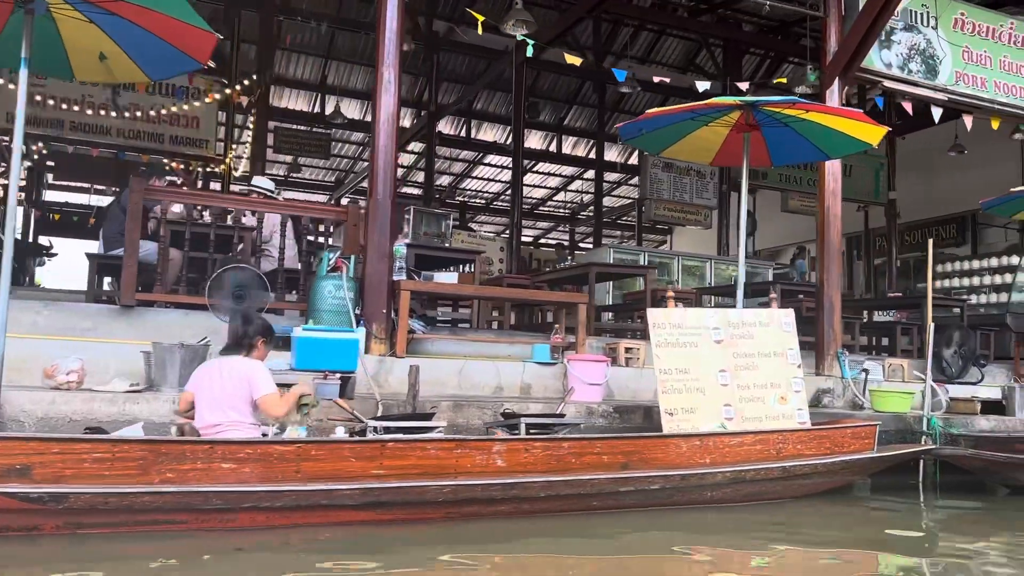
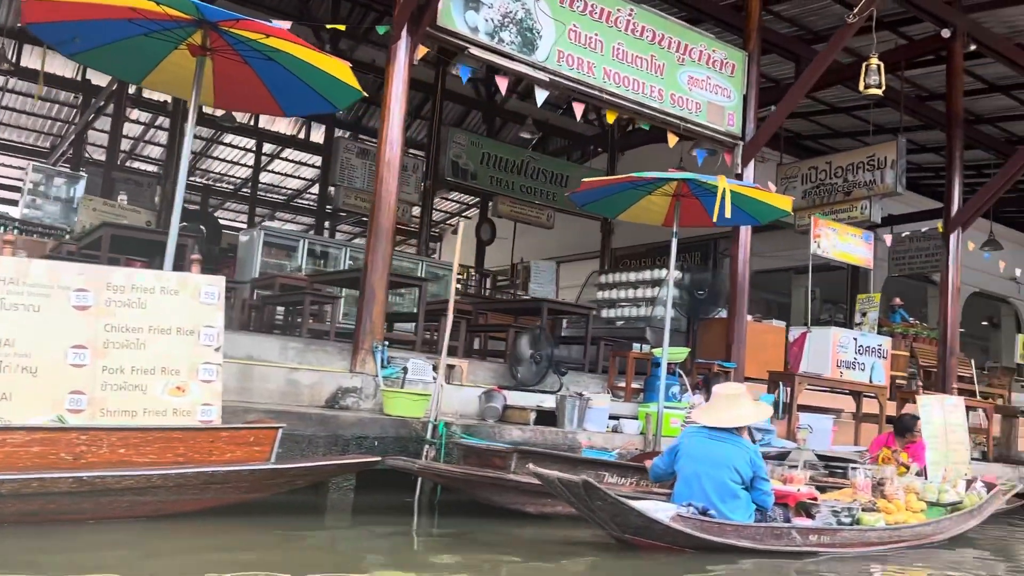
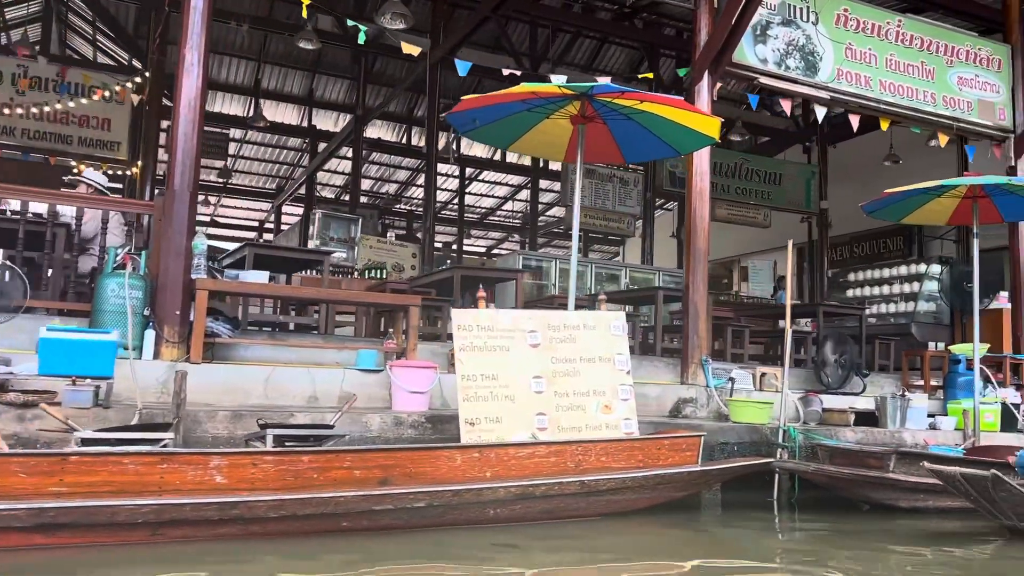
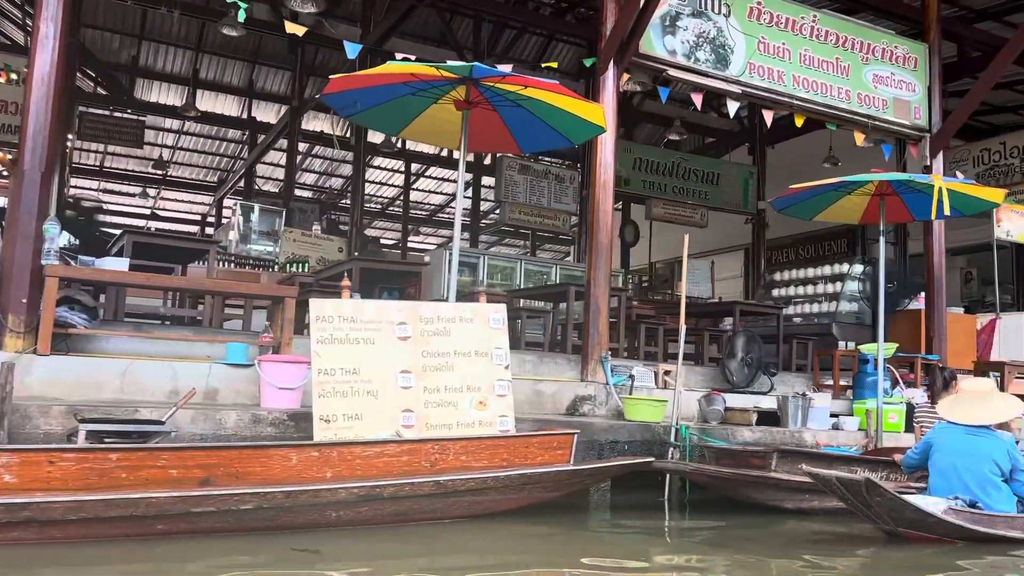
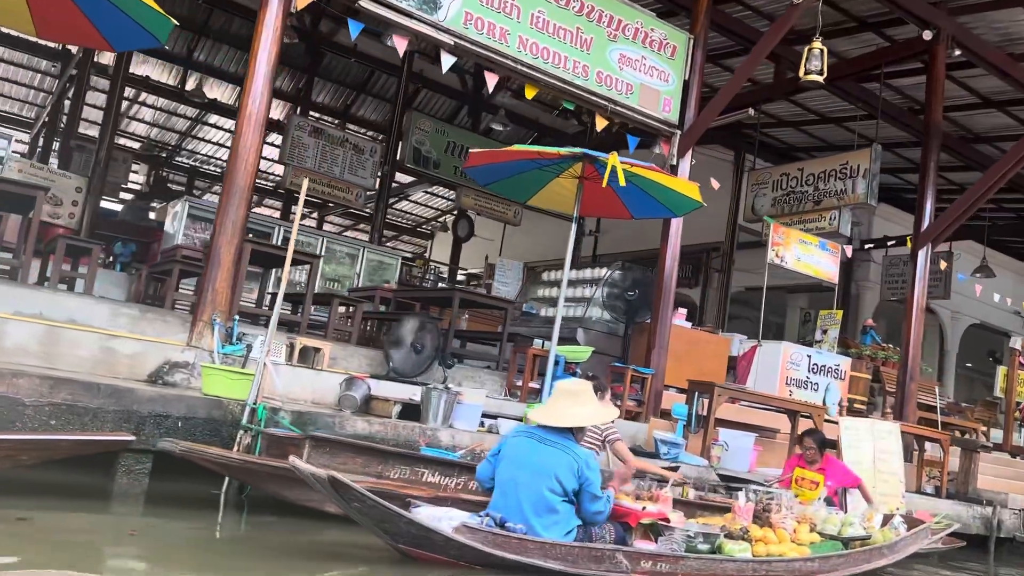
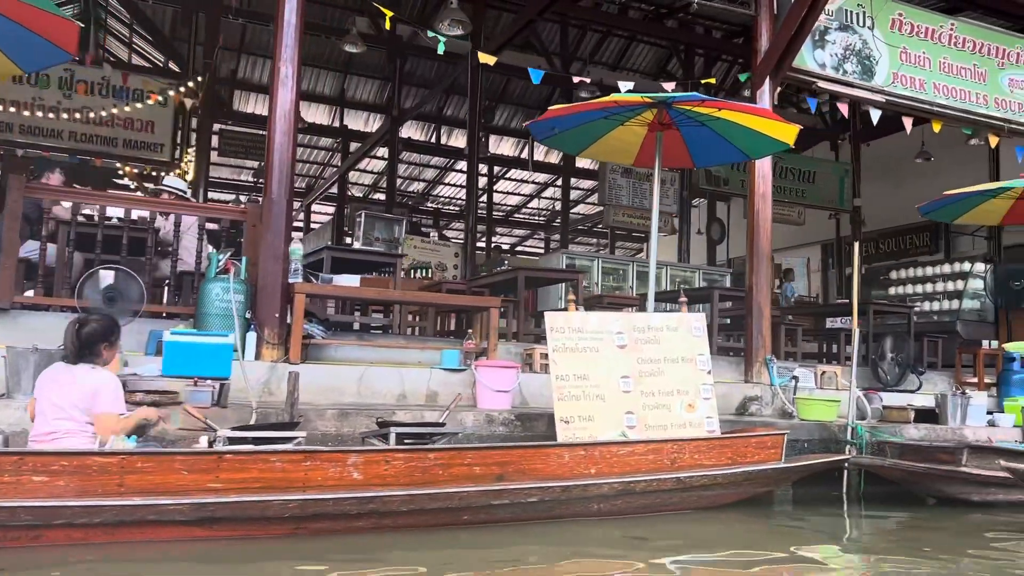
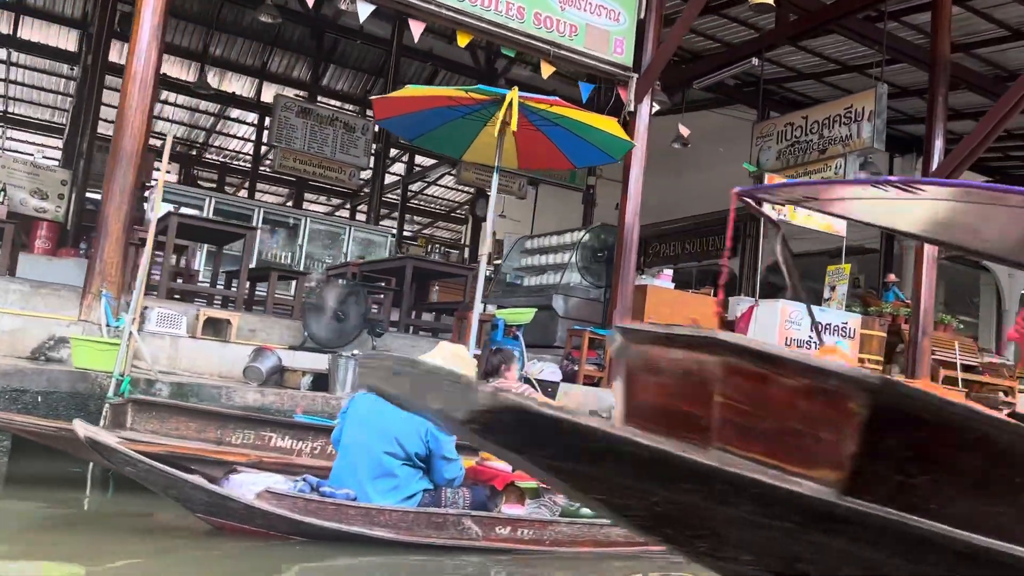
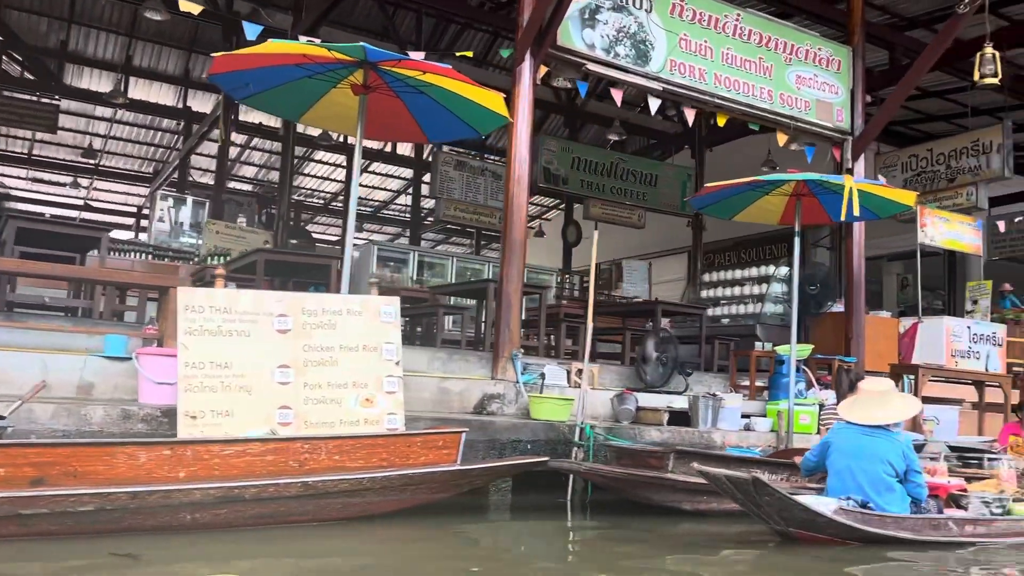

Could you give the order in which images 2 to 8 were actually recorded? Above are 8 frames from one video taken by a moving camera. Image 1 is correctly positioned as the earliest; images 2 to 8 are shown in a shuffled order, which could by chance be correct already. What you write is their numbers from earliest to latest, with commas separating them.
6, 3, 4, 8, 2, 5, 7
